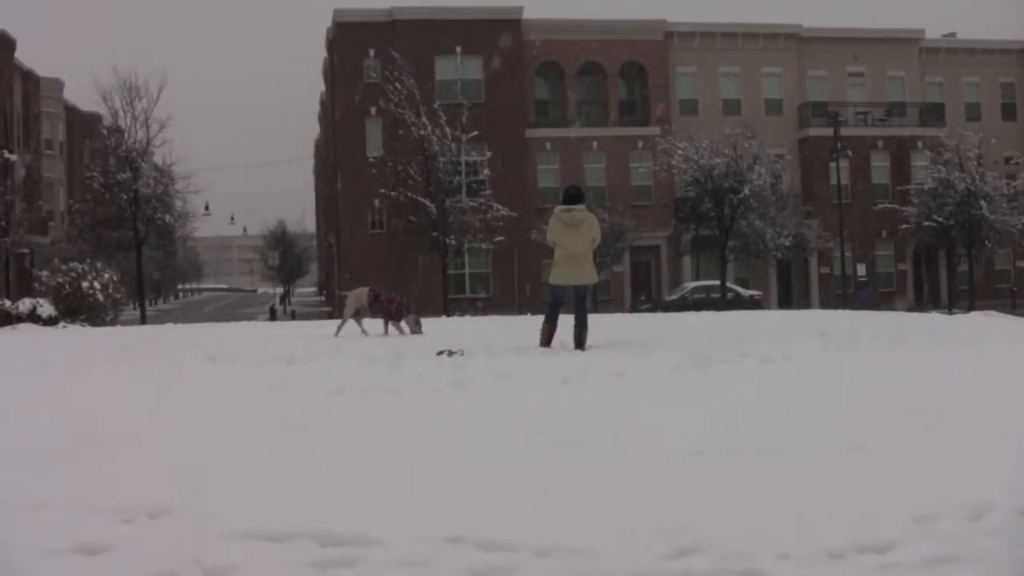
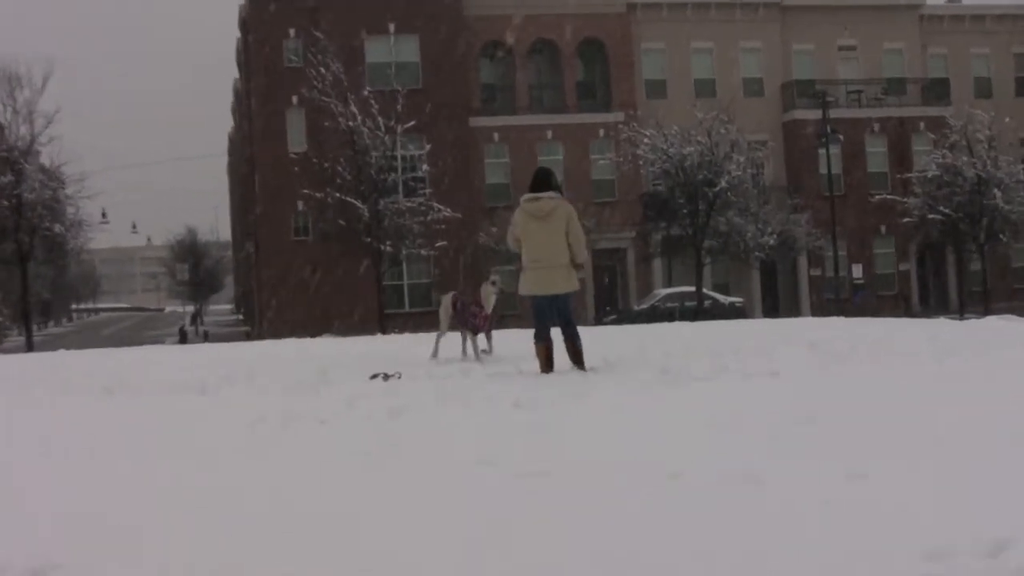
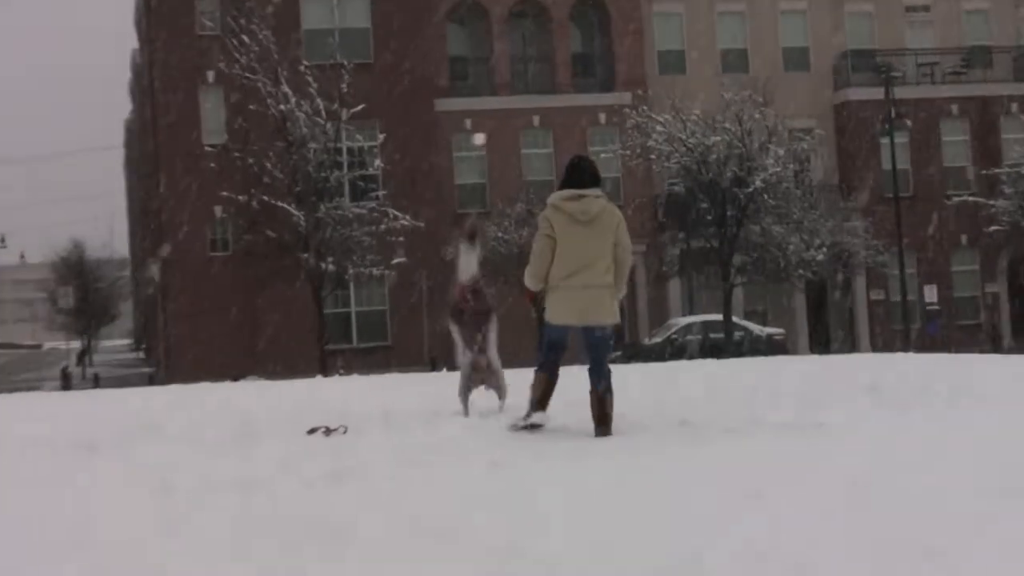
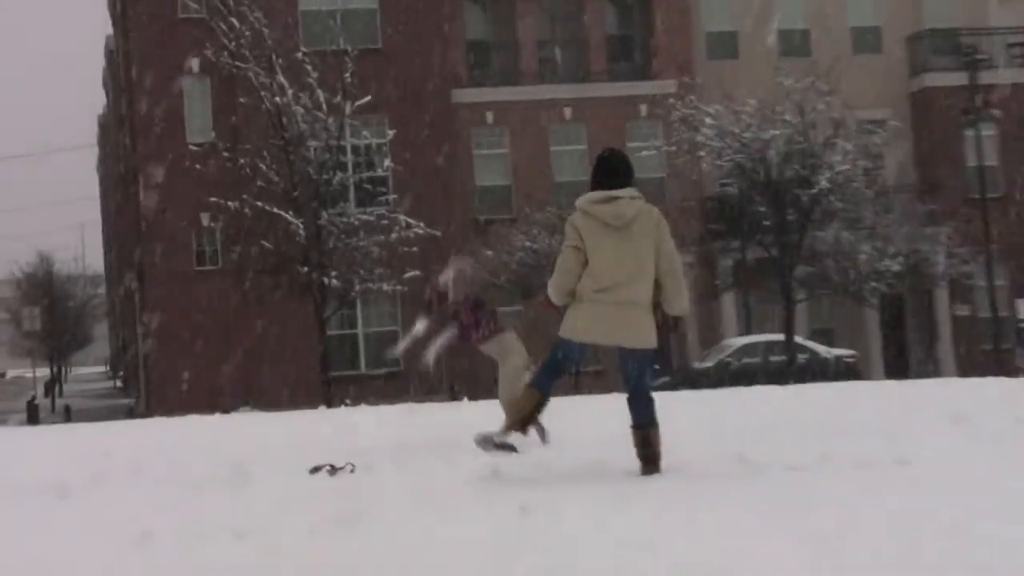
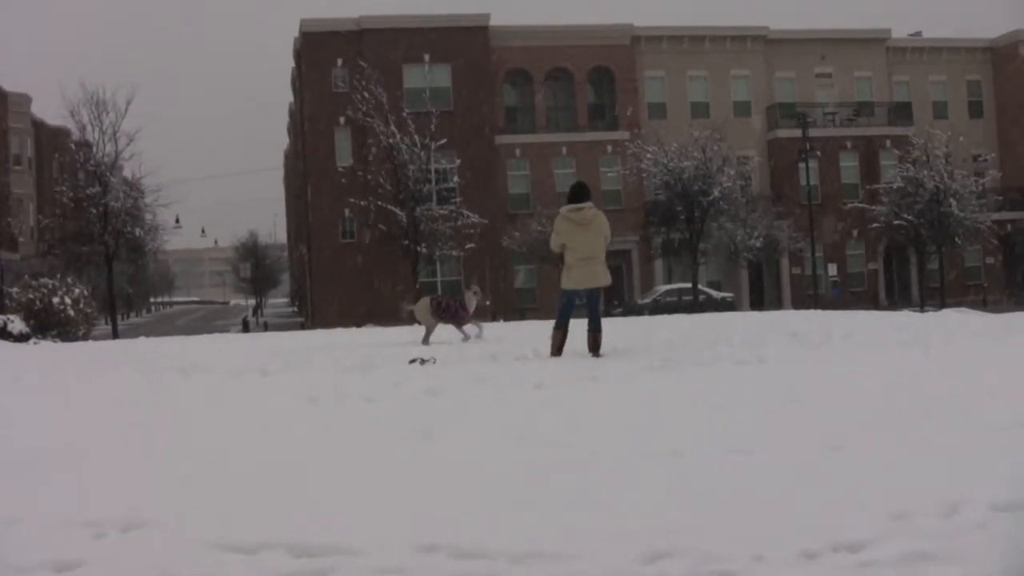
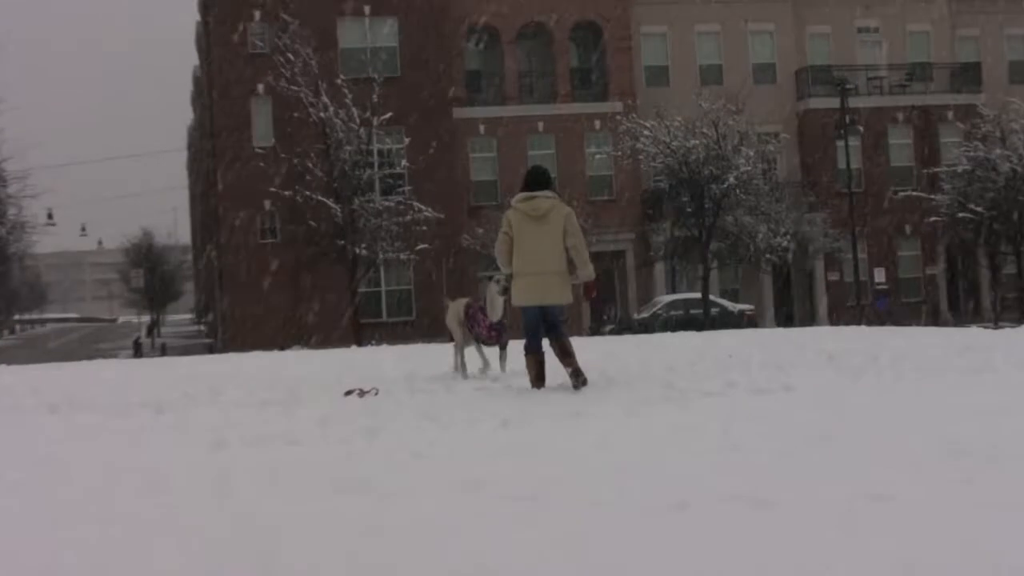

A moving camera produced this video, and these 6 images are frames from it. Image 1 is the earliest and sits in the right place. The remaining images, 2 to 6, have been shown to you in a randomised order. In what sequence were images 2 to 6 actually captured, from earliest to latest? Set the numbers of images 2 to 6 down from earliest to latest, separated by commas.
5, 2, 6, 3, 4
